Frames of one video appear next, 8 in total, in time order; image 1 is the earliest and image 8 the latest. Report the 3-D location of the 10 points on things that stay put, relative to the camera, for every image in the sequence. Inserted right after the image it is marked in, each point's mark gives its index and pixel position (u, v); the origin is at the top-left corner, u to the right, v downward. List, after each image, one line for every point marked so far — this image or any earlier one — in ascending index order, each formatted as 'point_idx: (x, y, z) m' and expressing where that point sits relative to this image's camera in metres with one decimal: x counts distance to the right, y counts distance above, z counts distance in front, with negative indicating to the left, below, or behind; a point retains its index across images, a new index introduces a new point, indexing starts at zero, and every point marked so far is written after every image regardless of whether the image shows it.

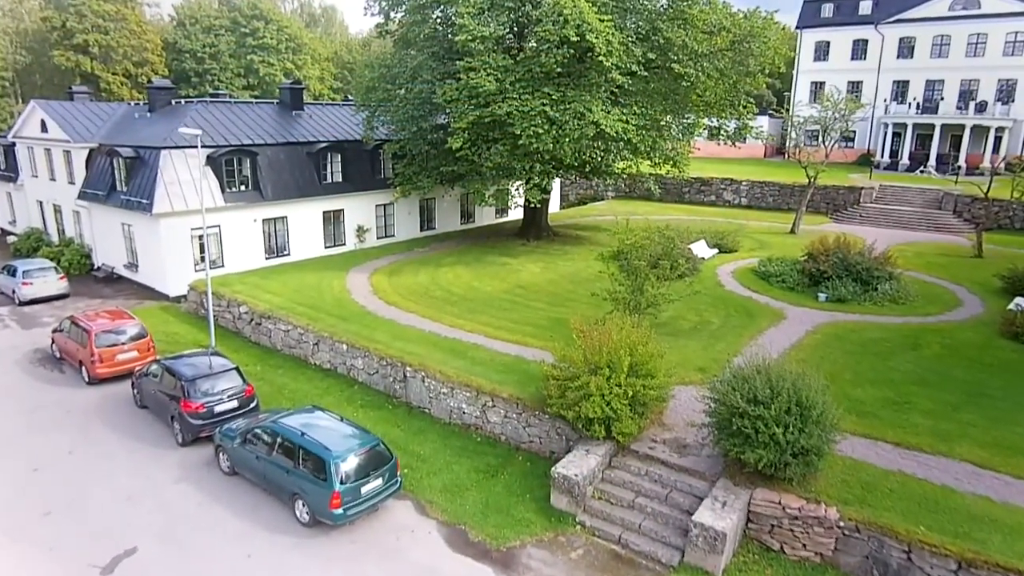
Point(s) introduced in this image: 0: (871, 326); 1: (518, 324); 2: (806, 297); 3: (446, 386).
0: (+8.2, -0.9, +15.3) m
1: (+0.1, -0.8, +15.3) m
2: (+7.7, -0.2, +17.6) m
3: (-1.2, -1.8, +12.2) m
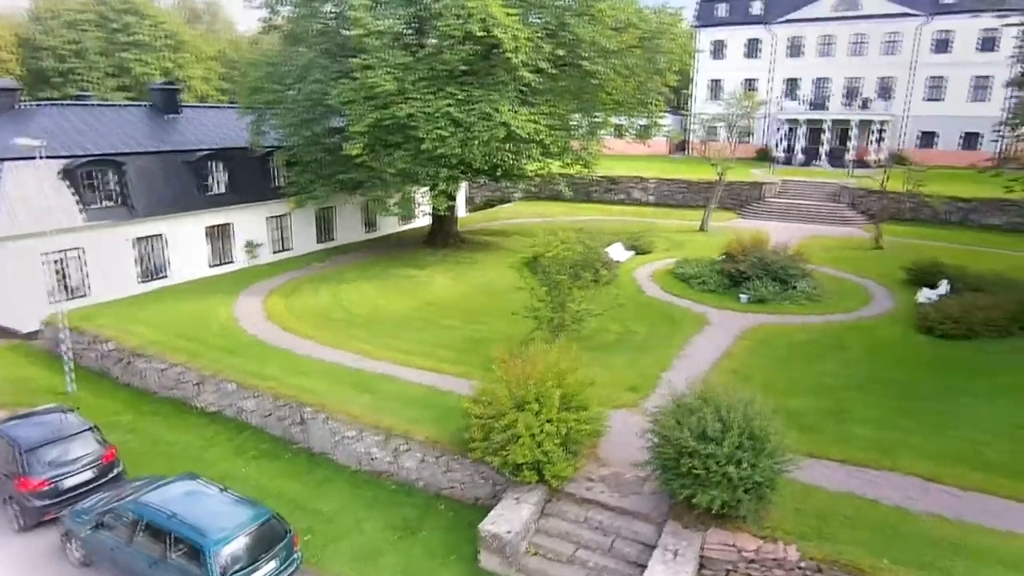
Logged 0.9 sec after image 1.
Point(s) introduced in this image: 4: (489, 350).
0: (+6.3, -0.9, +15.0) m
1: (-1.7, -1.2, +13.9) m
2: (+5.5, -0.3, +17.2) m
3: (-2.6, -2.2, +10.7) m
4: (-0.5, -1.3, +13.7) m
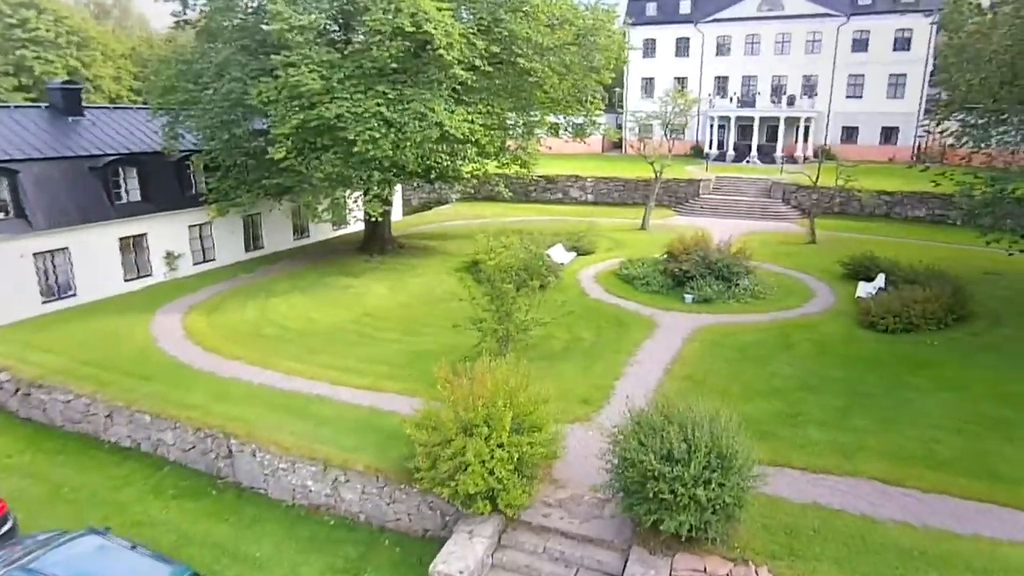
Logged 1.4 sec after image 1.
0: (+5.1, -0.9, +14.8) m
1: (-2.8, -1.5, +13.0) m
2: (+4.0, -0.3, +17.0) m
3: (-3.3, -2.5, +9.7) m
4: (-1.6, -1.5, +12.9) m
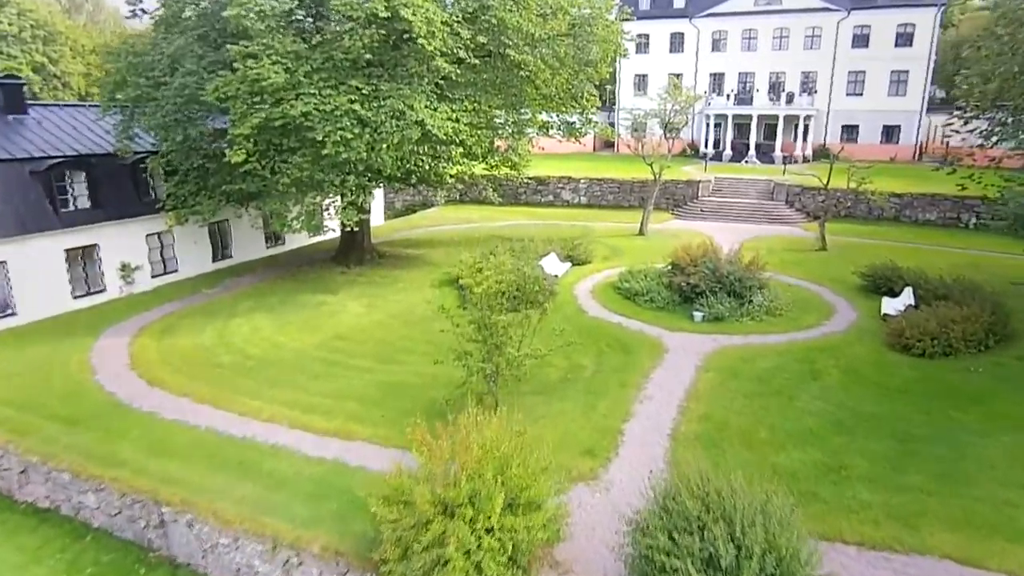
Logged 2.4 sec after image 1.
0: (+4.9, -1.3, +13.2) m
1: (-2.9, -1.9, +11.3) m
2: (+3.8, -0.7, +15.3) m
3: (-3.4, -2.9, +7.9) m
4: (-1.7, -1.9, +11.1) m
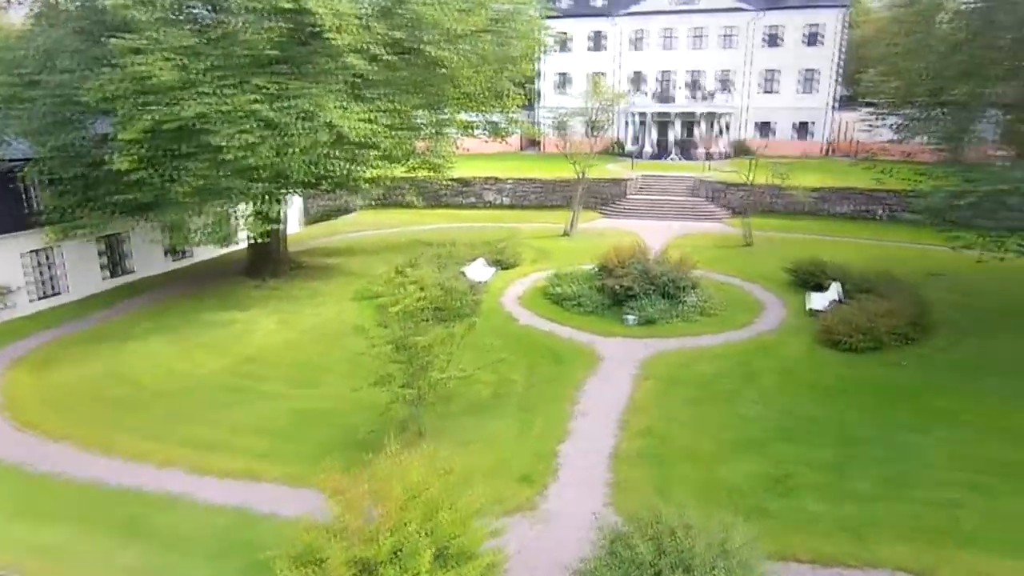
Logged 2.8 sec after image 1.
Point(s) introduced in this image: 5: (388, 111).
0: (+3.5, -1.3, +12.8) m
1: (-4.0, -2.2, +10.1) m
2: (+2.2, -0.7, +14.8) m
3: (-4.1, -3.3, +6.7) m
4: (-2.8, -2.2, +10.1) m
5: (-2.9, +4.2, +15.6) m
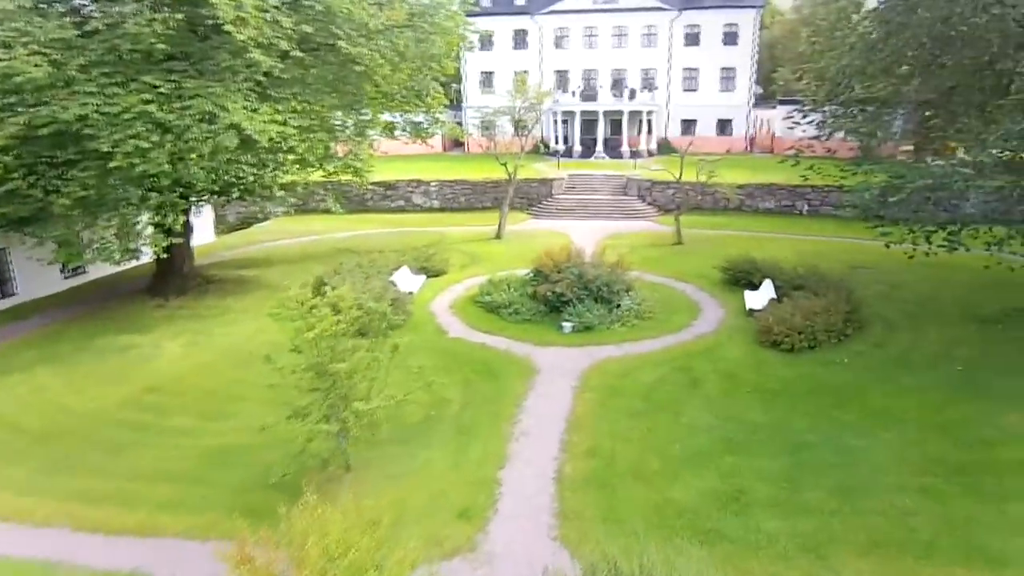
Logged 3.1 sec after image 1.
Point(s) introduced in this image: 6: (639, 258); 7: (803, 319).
0: (+2.3, -1.4, +12.4) m
1: (-4.9, -2.6, +8.9) m
2: (+0.8, -0.9, +14.2) m
3: (-4.6, -3.6, +5.5) m
4: (-3.7, -2.5, +9.0) m
5: (-4.6, +3.9, +14.5) m
6: (+3.8, +0.9, +19.8) m
7: (+5.7, -0.6, +13.1) m
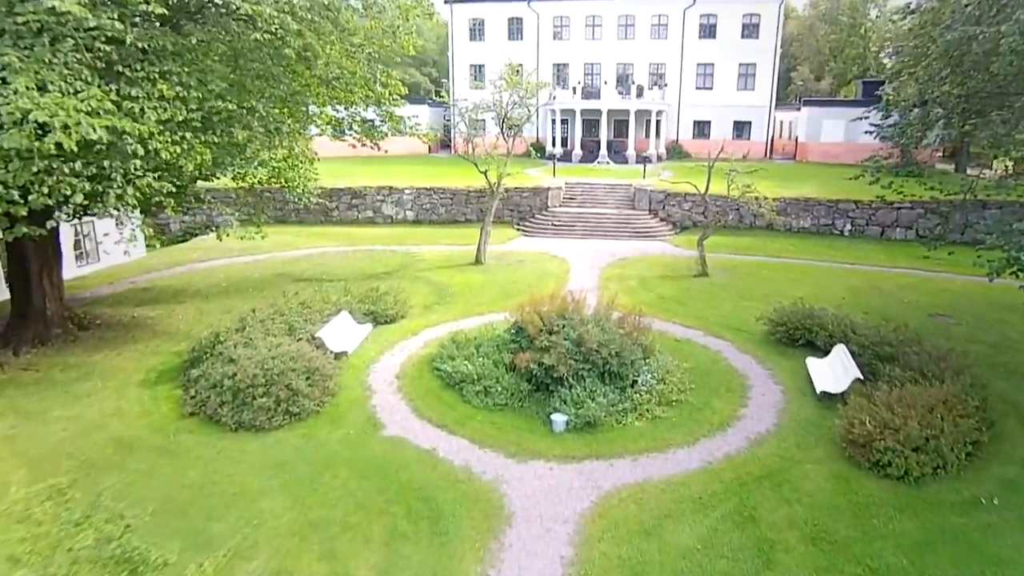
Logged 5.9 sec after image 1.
0: (+1.8, -2.5, +7.8) m
1: (-5.4, -3.6, +4.4) m
2: (+0.3, -2.0, +9.7) m
3: (-5.1, -4.6, +1.0) m
4: (-4.2, -3.5, +4.5) m
5: (-5.0, +2.8, +9.9) m
6: (+3.3, -0.2, +15.2) m
7: (+5.2, -1.7, +8.6) m
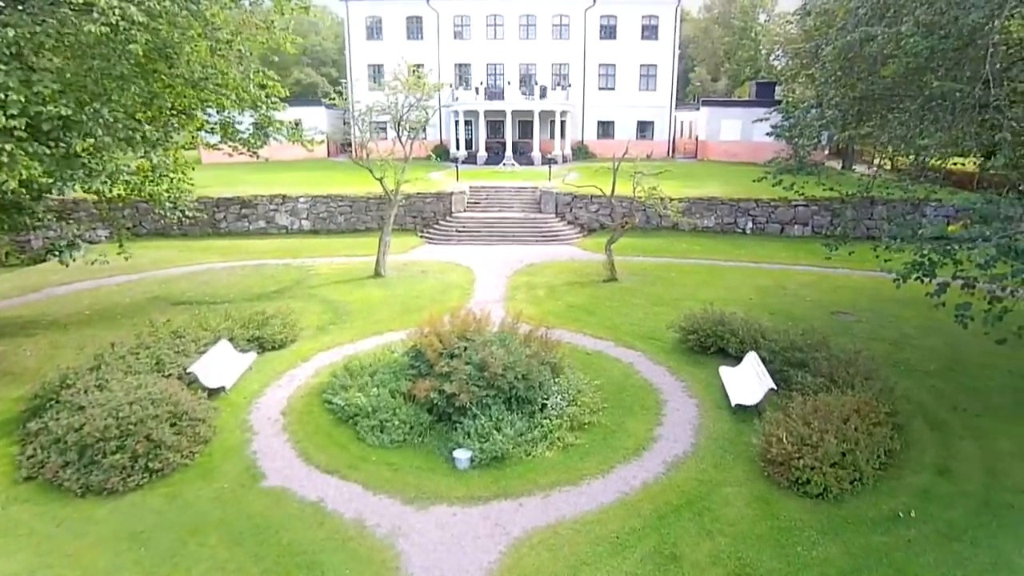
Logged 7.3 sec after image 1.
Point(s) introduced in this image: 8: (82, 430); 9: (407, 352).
0: (+0.7, -2.7, +7.1) m
1: (-5.9, -4.1, +2.7) m
2: (-1.0, -2.3, +8.7) m
3: (-5.2, -5.1, -0.6) m
4: (-4.7, -3.9, +3.0) m
5: (-6.5, +2.3, +8.3) m
6: (+1.2, -0.4, +14.6) m
7: (+4.0, -1.9, +8.3) m
8: (-5.5, -1.8, +8.5) m
9: (-1.6, -1.0, +10.7) m
